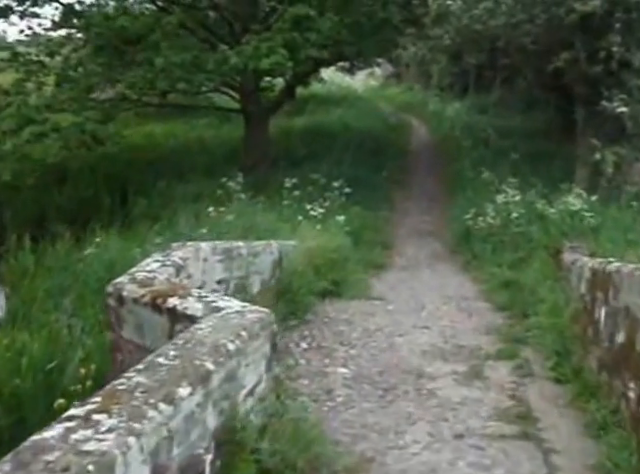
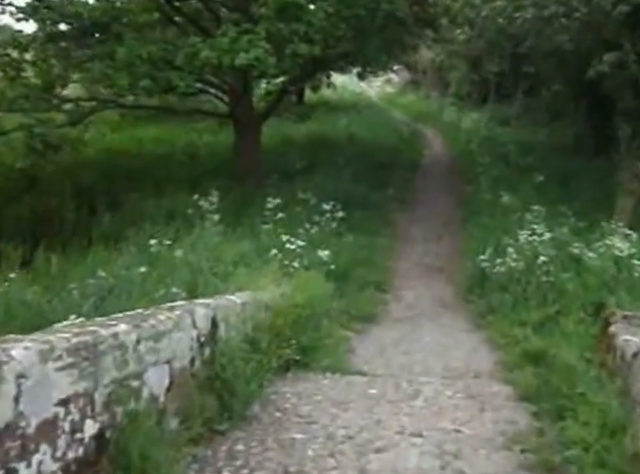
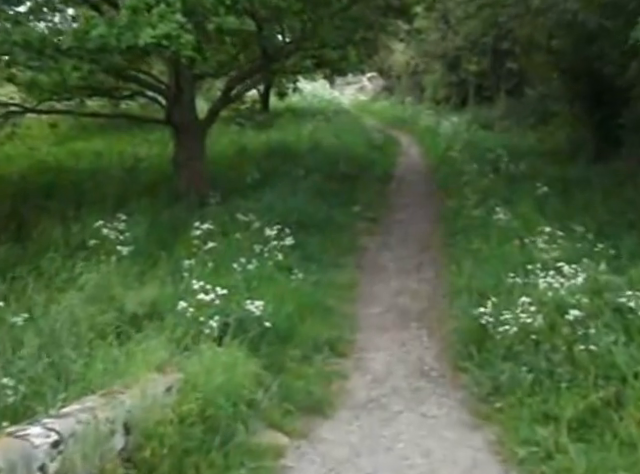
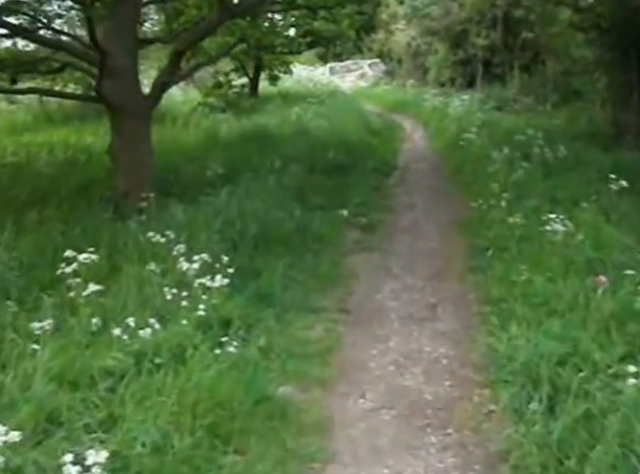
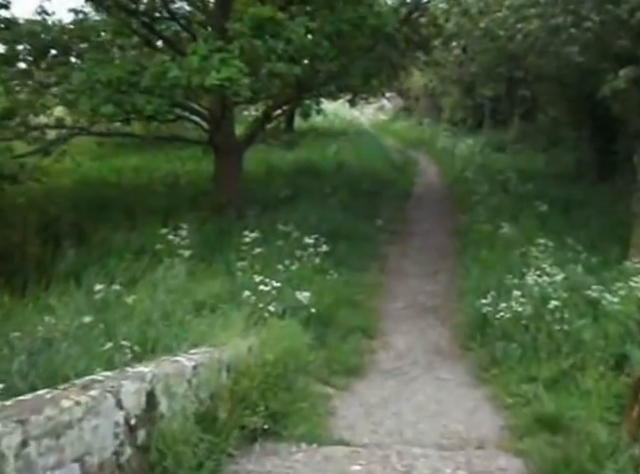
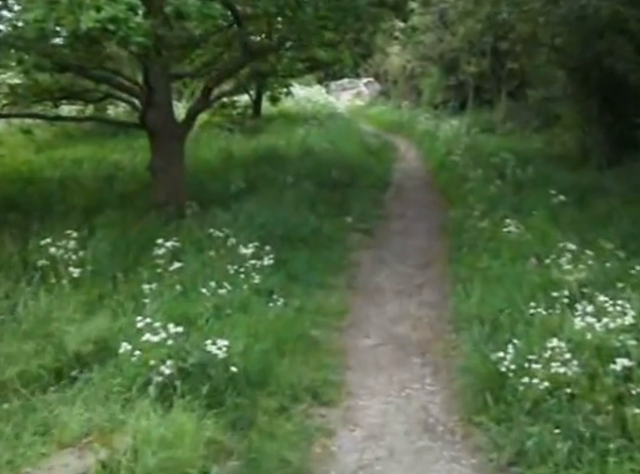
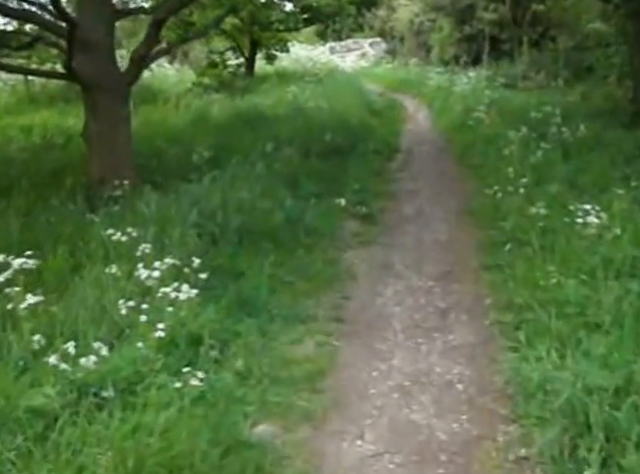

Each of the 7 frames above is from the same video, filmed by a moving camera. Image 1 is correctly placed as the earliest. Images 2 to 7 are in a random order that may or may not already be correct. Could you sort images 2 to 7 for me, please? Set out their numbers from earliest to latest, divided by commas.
2, 5, 3, 6, 4, 7
